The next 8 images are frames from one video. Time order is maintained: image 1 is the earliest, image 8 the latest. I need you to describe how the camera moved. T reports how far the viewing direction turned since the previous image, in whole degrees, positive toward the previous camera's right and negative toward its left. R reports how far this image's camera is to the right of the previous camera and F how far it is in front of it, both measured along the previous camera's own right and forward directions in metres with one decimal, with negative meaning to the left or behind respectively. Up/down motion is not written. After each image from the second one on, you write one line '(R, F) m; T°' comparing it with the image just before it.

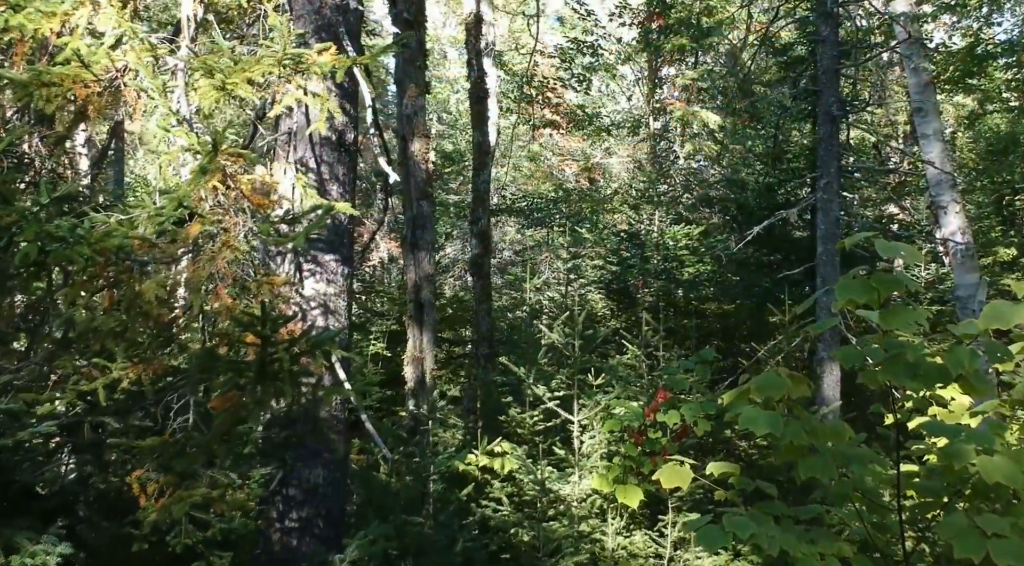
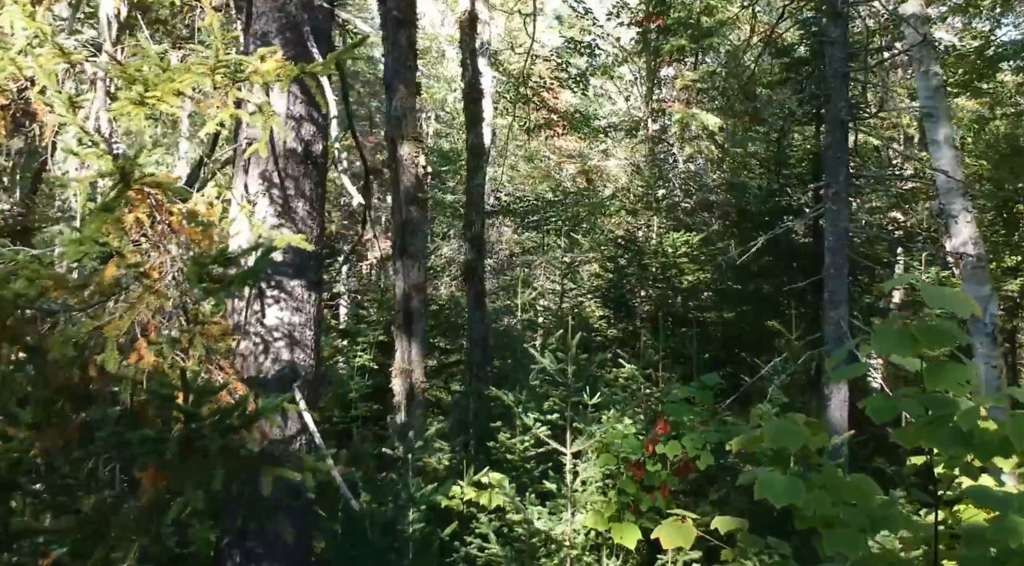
(0.0, +0.6) m; 0°
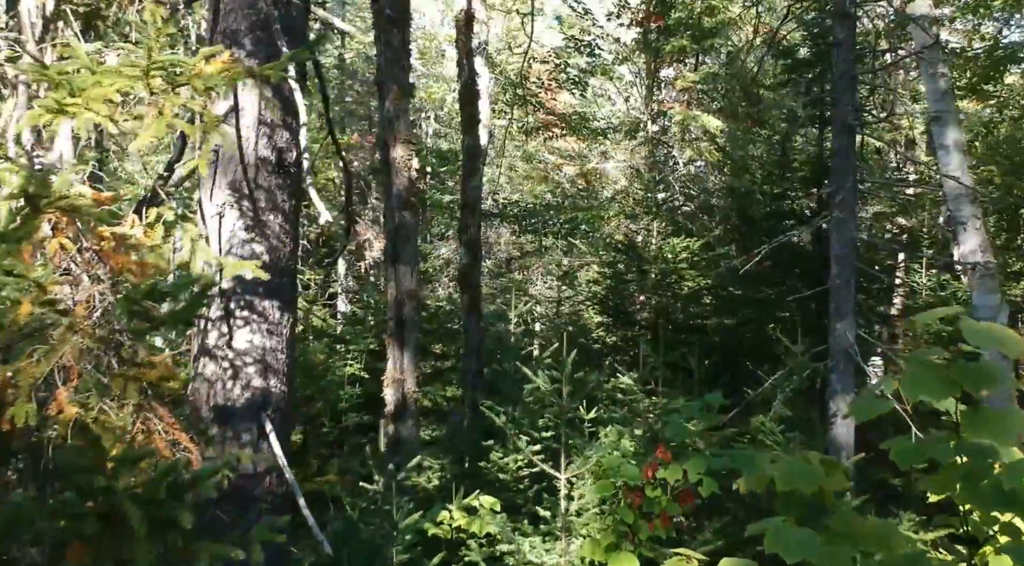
(0.0, +0.4) m; 0°
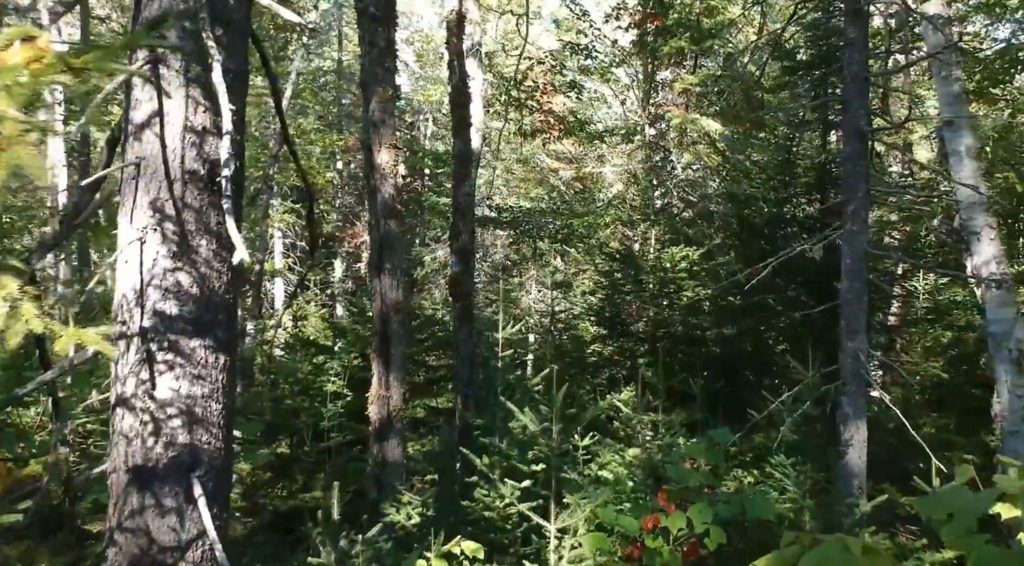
(+0.1, +0.8) m; 0°
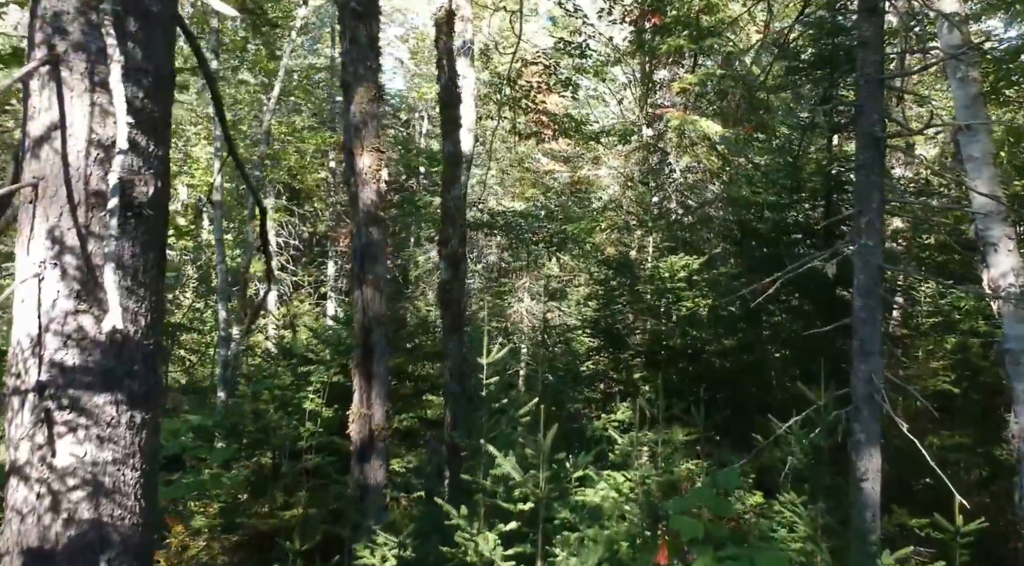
(+0.1, +0.8) m; 0°
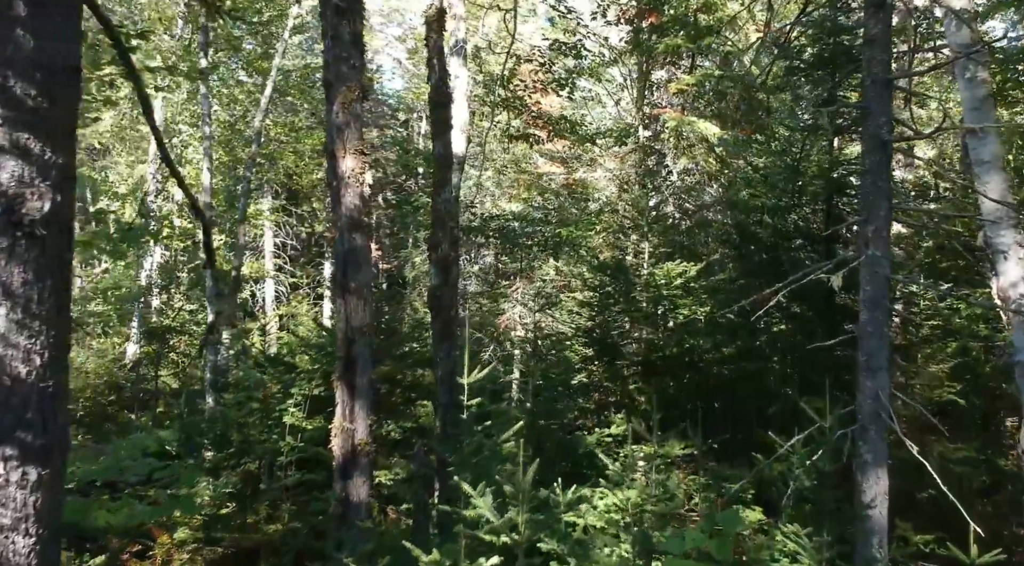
(+0.1, +0.6) m; 0°
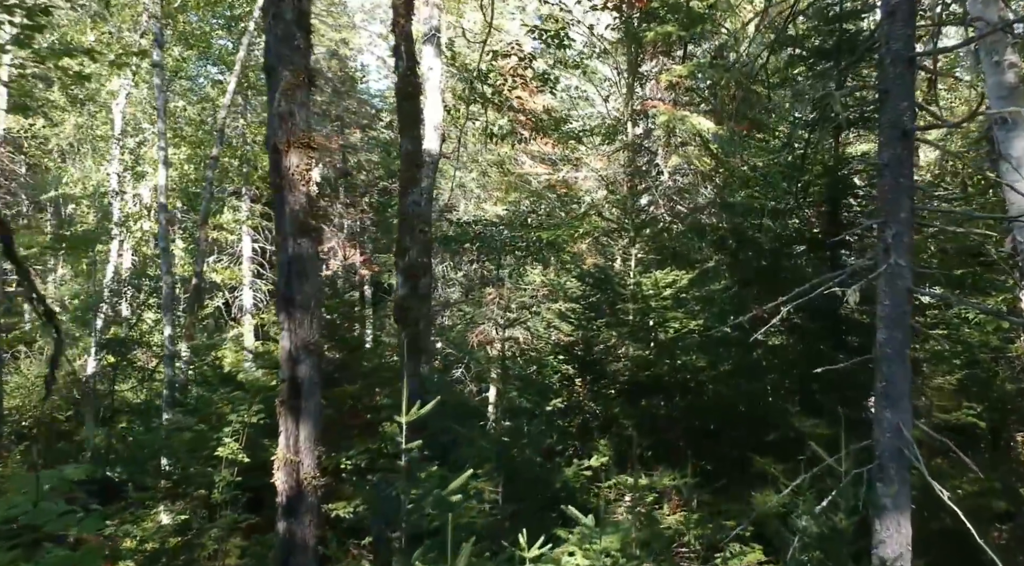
(+0.3, +1.5) m; 0°
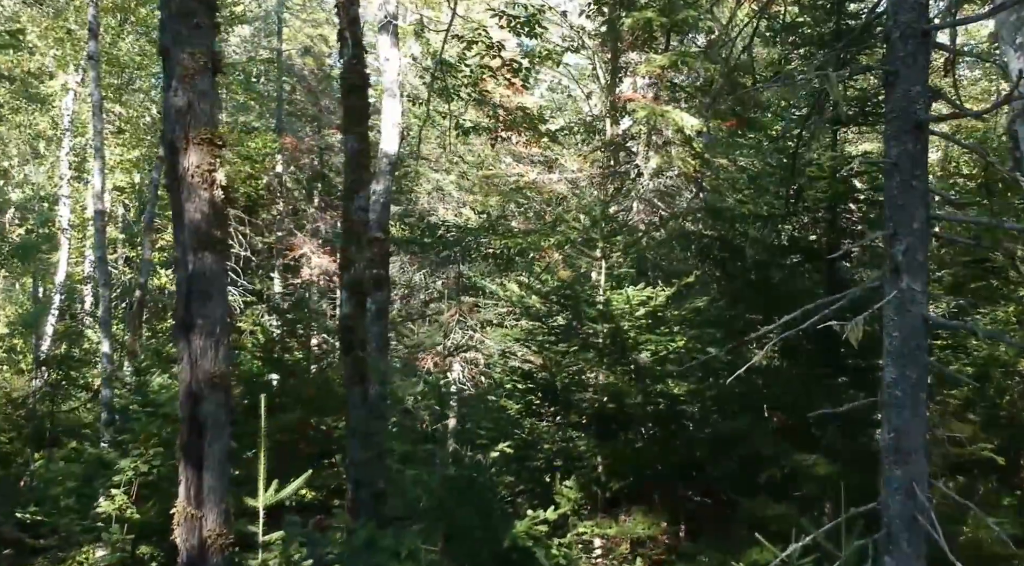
(+0.4, +1.7) m; 0°
